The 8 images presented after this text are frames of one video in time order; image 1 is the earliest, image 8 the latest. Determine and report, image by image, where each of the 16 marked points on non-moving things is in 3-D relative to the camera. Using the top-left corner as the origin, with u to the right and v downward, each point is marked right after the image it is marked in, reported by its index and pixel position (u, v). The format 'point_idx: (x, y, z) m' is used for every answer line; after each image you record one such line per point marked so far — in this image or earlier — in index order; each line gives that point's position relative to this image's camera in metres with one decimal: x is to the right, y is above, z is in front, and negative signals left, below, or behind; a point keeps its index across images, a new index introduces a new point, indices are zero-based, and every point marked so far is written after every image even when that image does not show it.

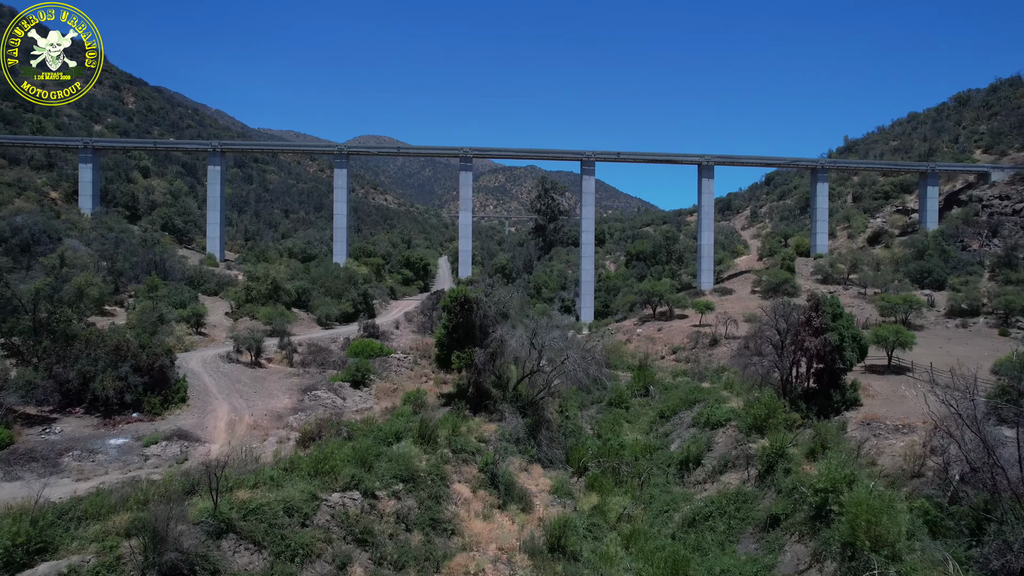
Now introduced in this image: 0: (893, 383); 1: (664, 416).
0: (+8.9, -2.2, +15.7) m
1: (+3.6, -3.0, +16.0) m
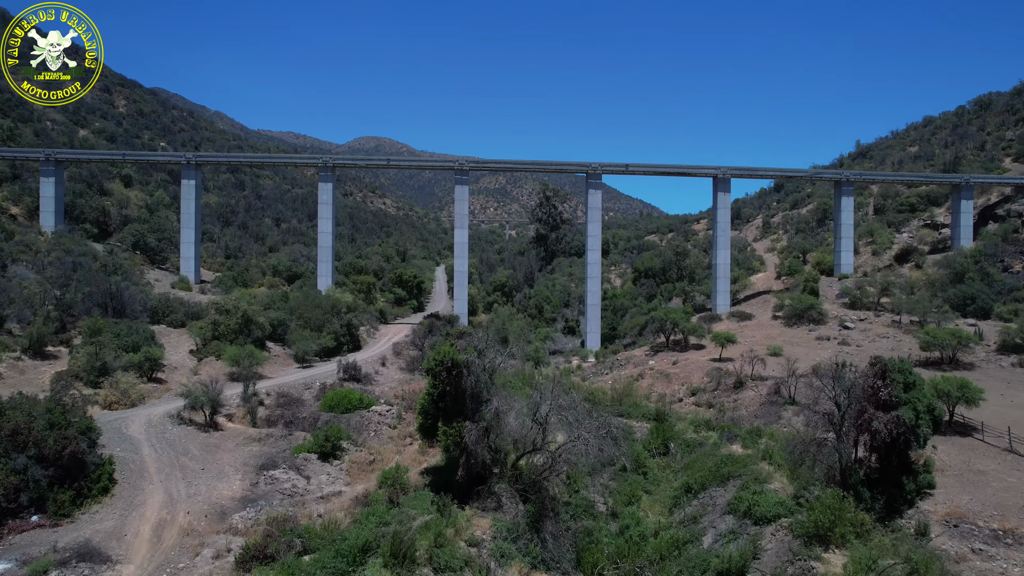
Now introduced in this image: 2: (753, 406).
0: (+8.9, -3.2, +13.2) m
1: (+3.6, -4.1, +13.5) m
2: (+6.5, -3.2, +18.3) m
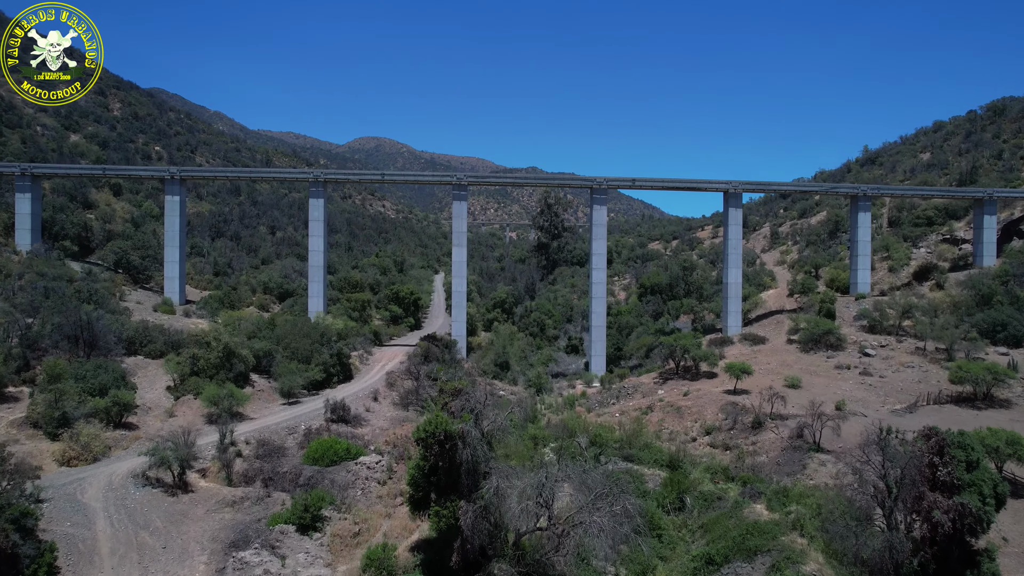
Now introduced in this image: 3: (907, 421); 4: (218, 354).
0: (+8.9, -4.1, +11.8) m
1: (+3.6, -4.9, +12.1) m
2: (+6.5, -4.0, +16.9) m
3: (+10.2, -3.4, +17.5) m
4: (-8.3, -1.8, +19.0) m
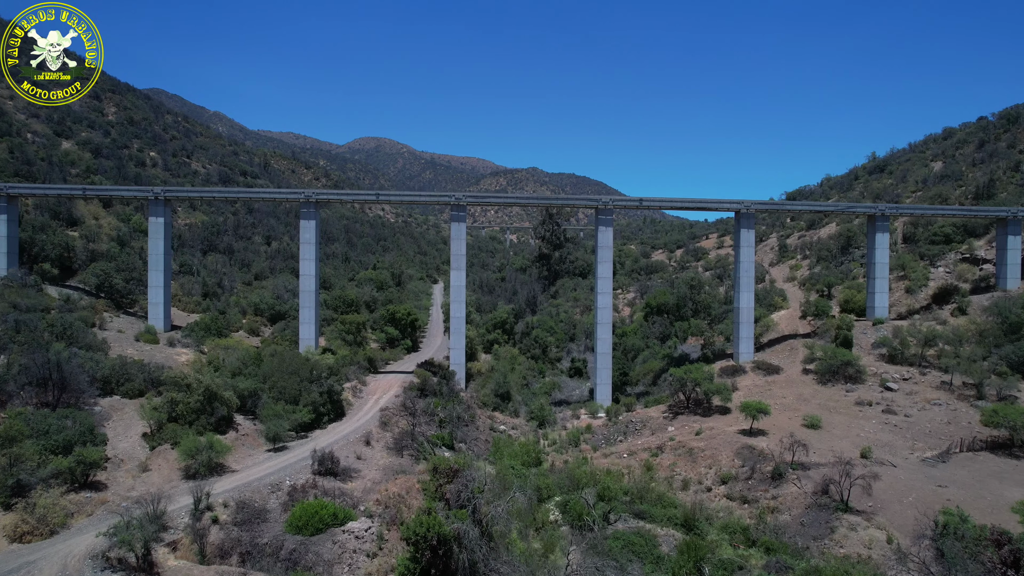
0: (+8.9, -5.1, +10.5) m
1: (+3.6, -6.0, +10.8) m
2: (+6.6, -5.0, +15.5) m
3: (+10.3, -4.4, +16.2) m
4: (-8.3, -2.9, +17.7) m
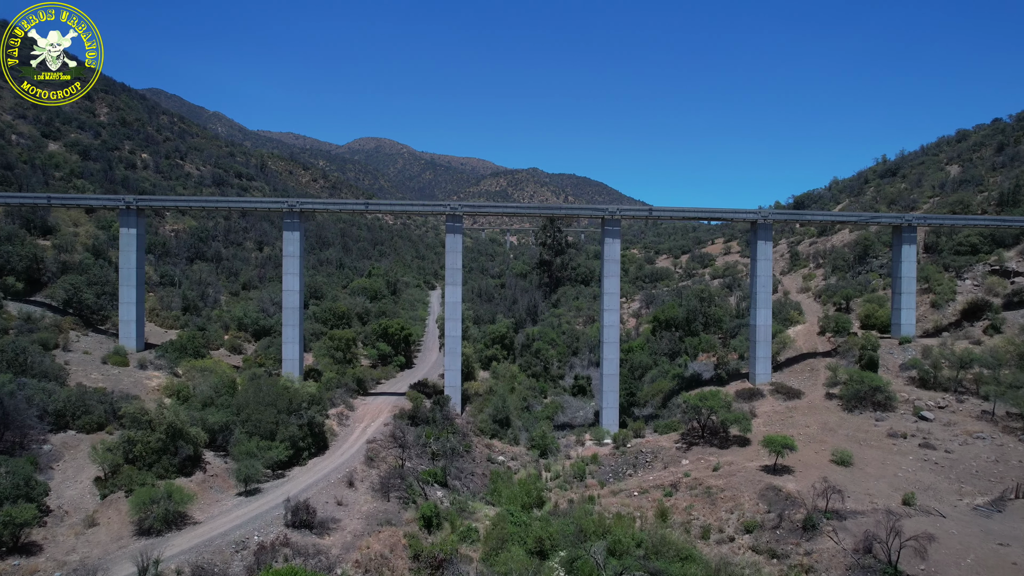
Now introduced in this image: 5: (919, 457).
0: (+8.9, -5.7, +8.6) m
1: (+3.6, -6.5, +8.9) m
2: (+6.6, -5.6, +13.6) m
3: (+10.3, -5.0, +14.3) m
4: (-8.3, -3.5, +15.8) m
5: (+10.9, -4.5, +18.1) m
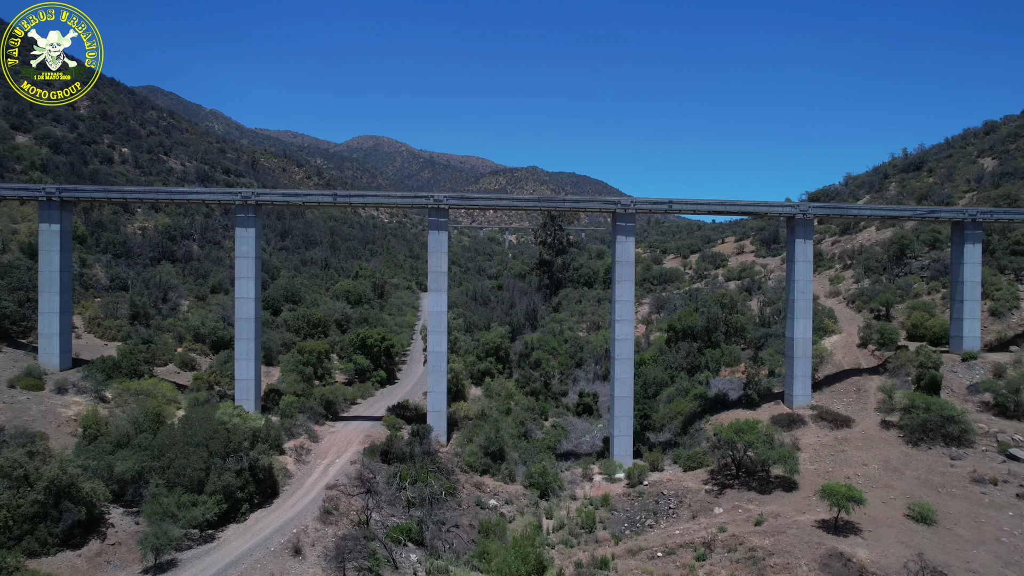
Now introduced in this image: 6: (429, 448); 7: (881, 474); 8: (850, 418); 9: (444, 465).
0: (+8.8, -5.9, +4.8) m
1: (+3.5, -6.8, +5.1) m
2: (+6.4, -5.9, +9.8) m
3: (+10.1, -5.2, +10.5) m
4: (-8.4, -3.7, +12.0) m
5: (+10.7, -4.8, +14.3) m
6: (-2.3, -4.5, +19.2) m
7: (+9.1, -4.6, +16.7) m
8: (+10.0, -3.8, +20.0) m
9: (-1.9, -4.9, +18.7) m
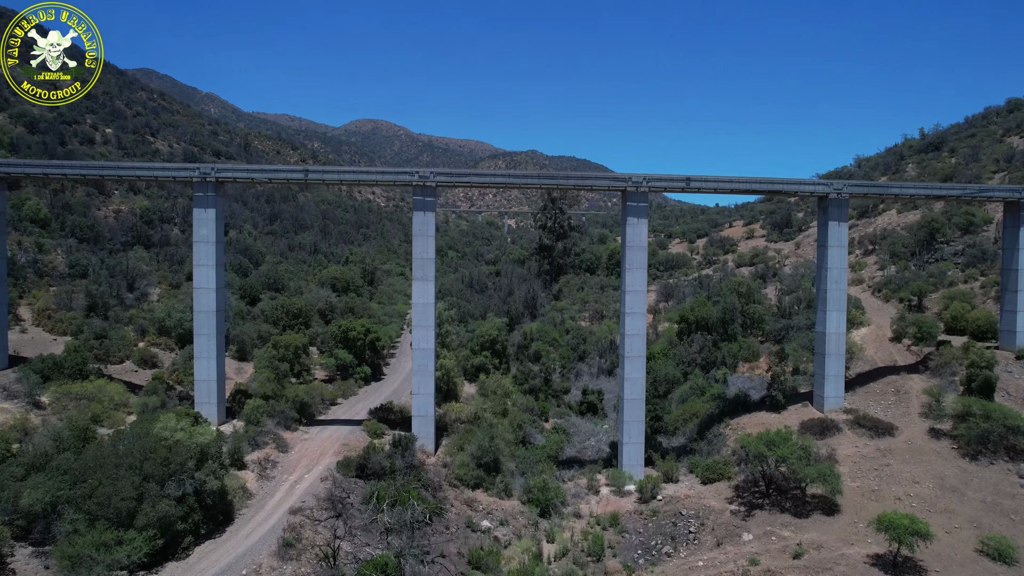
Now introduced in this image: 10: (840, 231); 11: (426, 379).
0: (+8.7, -6.0, +2.4) m
1: (+3.4, -6.8, +2.7) m
2: (+6.3, -5.8, +7.5) m
3: (+10.0, -5.2, +8.2) m
4: (-8.5, -3.6, +9.6) m
5: (+10.6, -4.6, +11.9) m
6: (-2.4, -4.3, +16.8) m
7: (+9.0, -4.4, +14.3) m
8: (+9.9, -3.6, +17.6) m
9: (-2.0, -4.6, +16.3) m
10: (+9.5, +1.7, +19.4) m
11: (-2.4, -2.5, +18.7) m
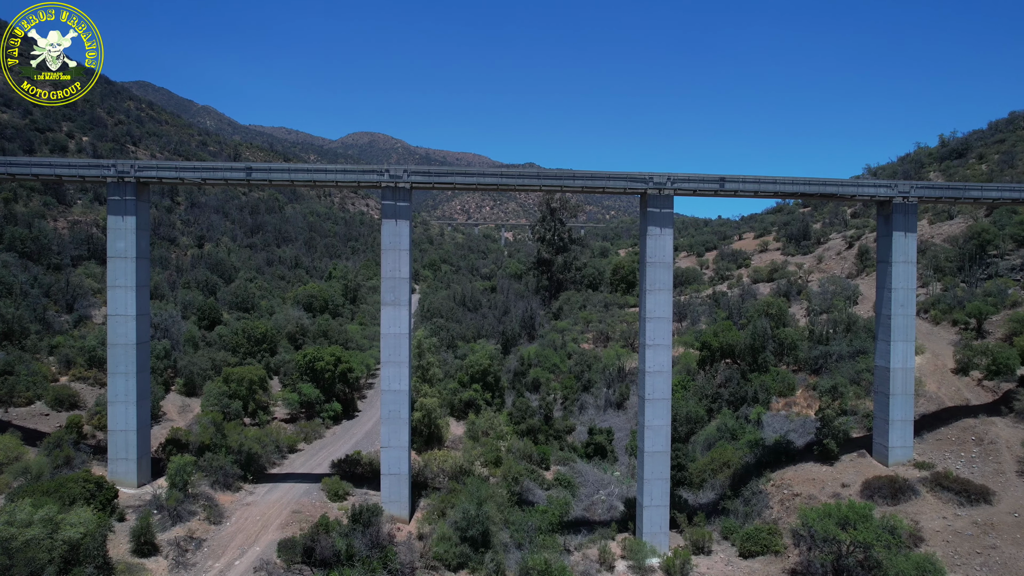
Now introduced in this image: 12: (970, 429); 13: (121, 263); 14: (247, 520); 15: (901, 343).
0: (+8.6, -6.2, -1.2) m
1: (+3.3, -7.1, -1.0) m
2: (+6.2, -6.2, +3.8) m
3: (+9.9, -5.5, +4.5) m
4: (-8.6, -4.0, +5.9) m
5: (+10.5, -5.0, +8.3) m
6: (-2.6, -4.8, +13.1) m
7: (+8.9, -4.8, +10.7) m
8: (+9.8, -4.1, +14.0) m
9: (-2.1, -5.2, +12.6) m
10: (+9.3, +1.1, +15.9) m
11: (-2.5, -3.1, +15.0) m
12: (+11.1, -3.4, +16.4) m
13: (-8.5, +0.6, +14.6) m
14: (-5.4, -4.7, +13.9) m
15: (+9.2, -1.2, +15.9) m
